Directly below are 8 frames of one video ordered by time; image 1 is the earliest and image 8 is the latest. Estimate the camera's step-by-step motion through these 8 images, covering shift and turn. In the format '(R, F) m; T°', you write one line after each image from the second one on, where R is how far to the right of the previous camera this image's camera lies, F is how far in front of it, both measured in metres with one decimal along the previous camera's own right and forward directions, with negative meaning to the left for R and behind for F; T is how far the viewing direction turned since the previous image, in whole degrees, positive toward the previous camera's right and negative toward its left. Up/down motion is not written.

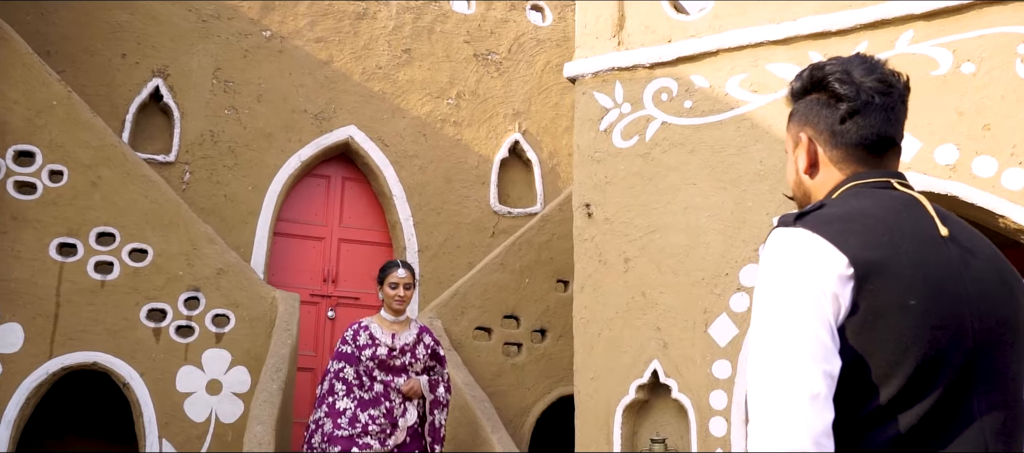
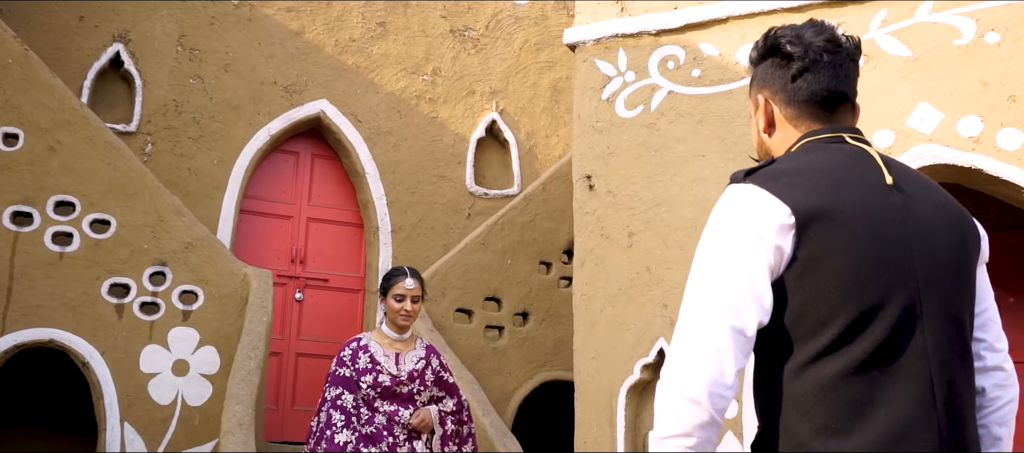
(-0.3, +0.3) m; +3°
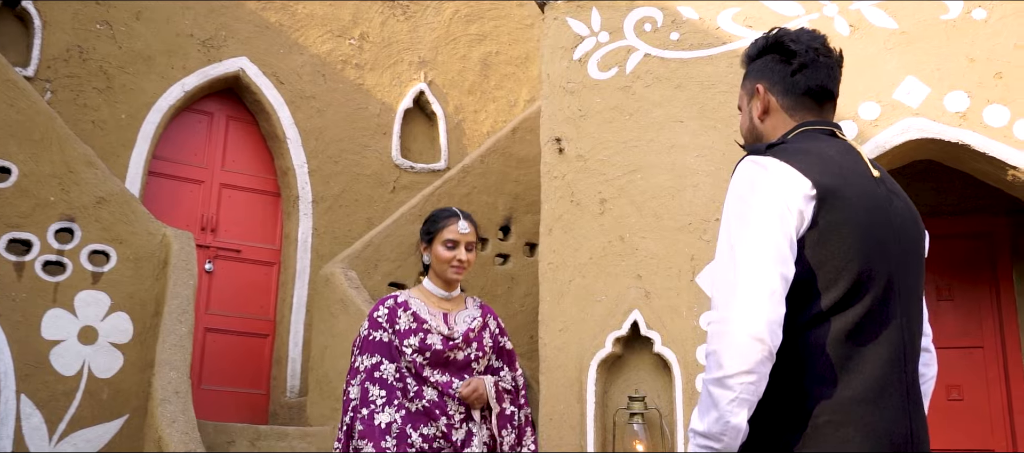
(-0.4, +0.4) m; +7°
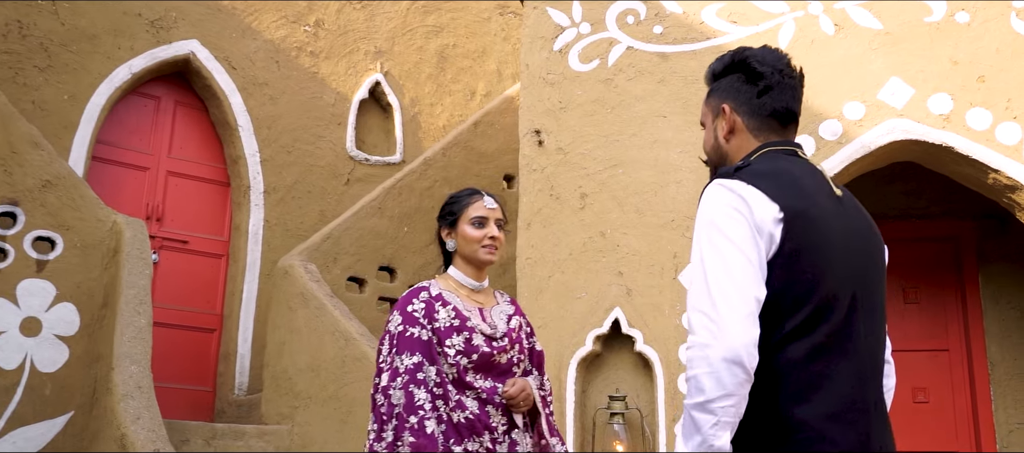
(-0.2, +0.1) m; +4°
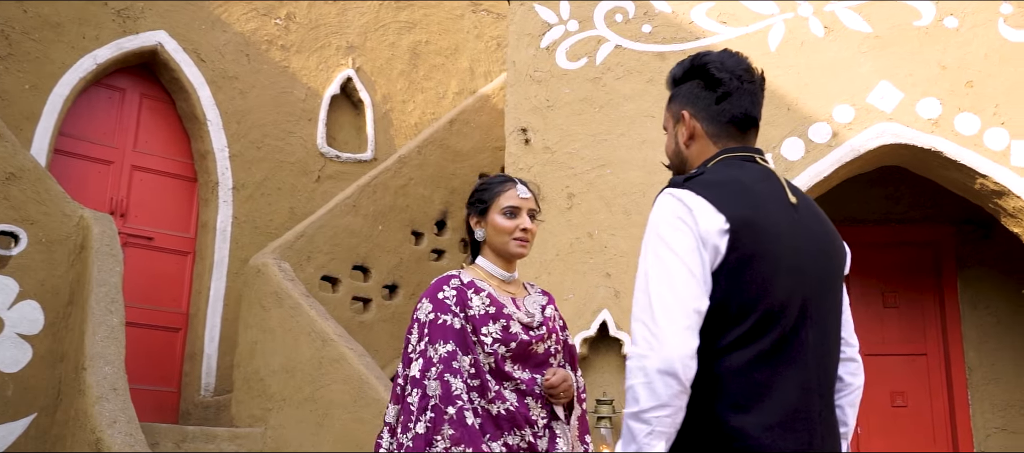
(-0.1, +0.1) m; +3°
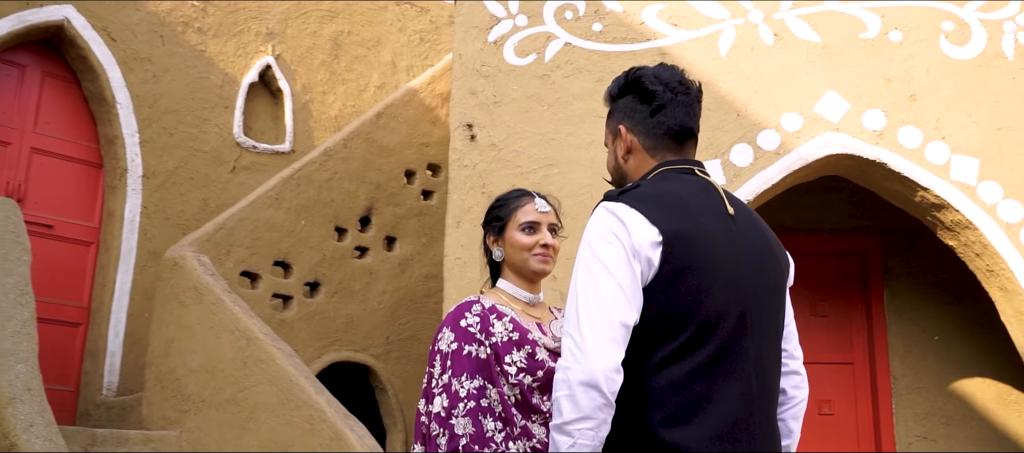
(-0.2, +0.2) m; +6°
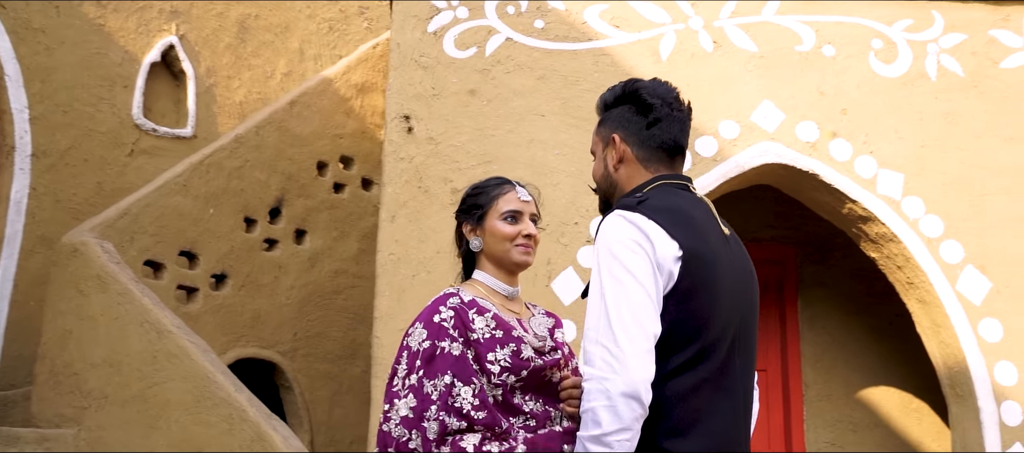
(-0.3, +0.1) m; +7°
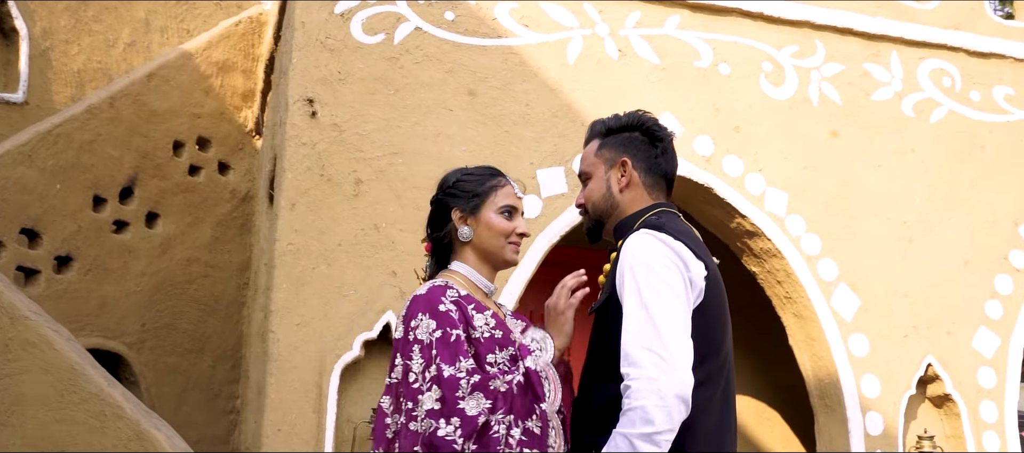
(-0.4, +0.2) m; +12°
